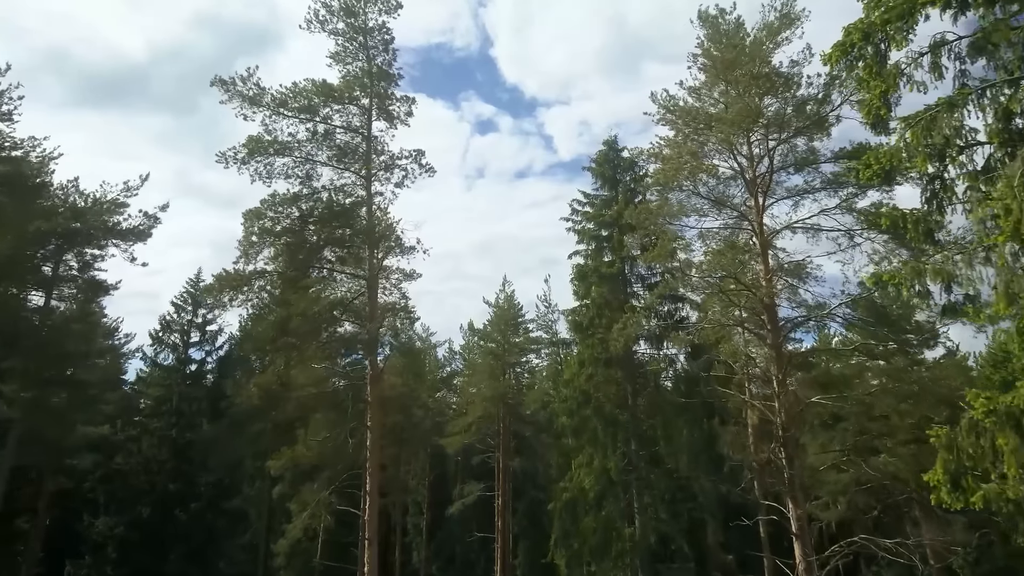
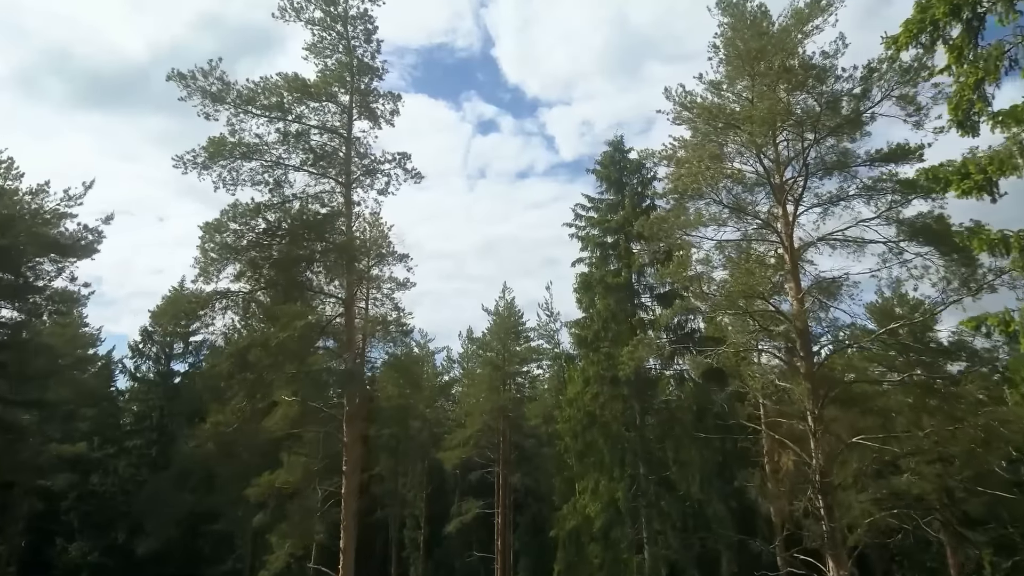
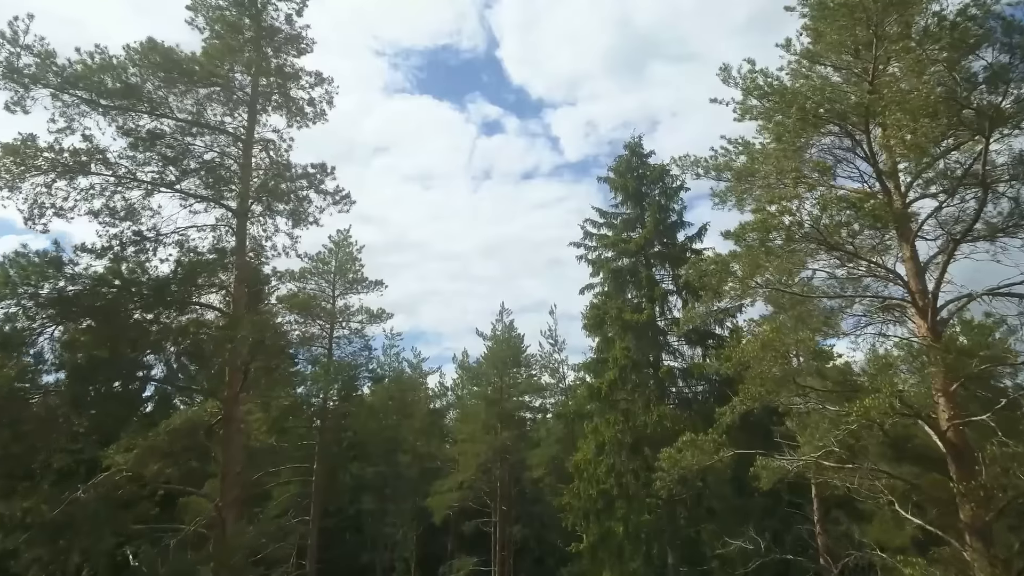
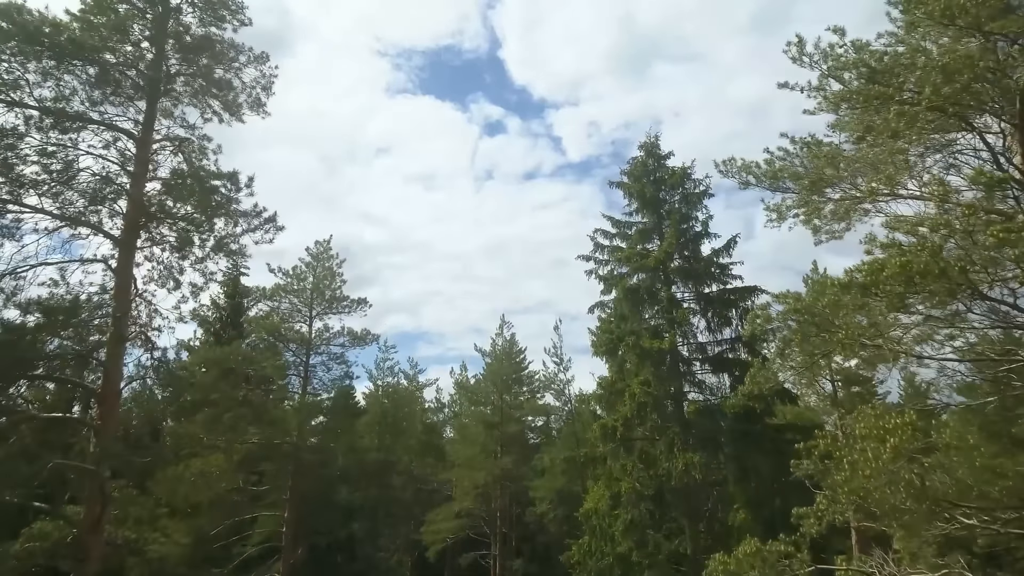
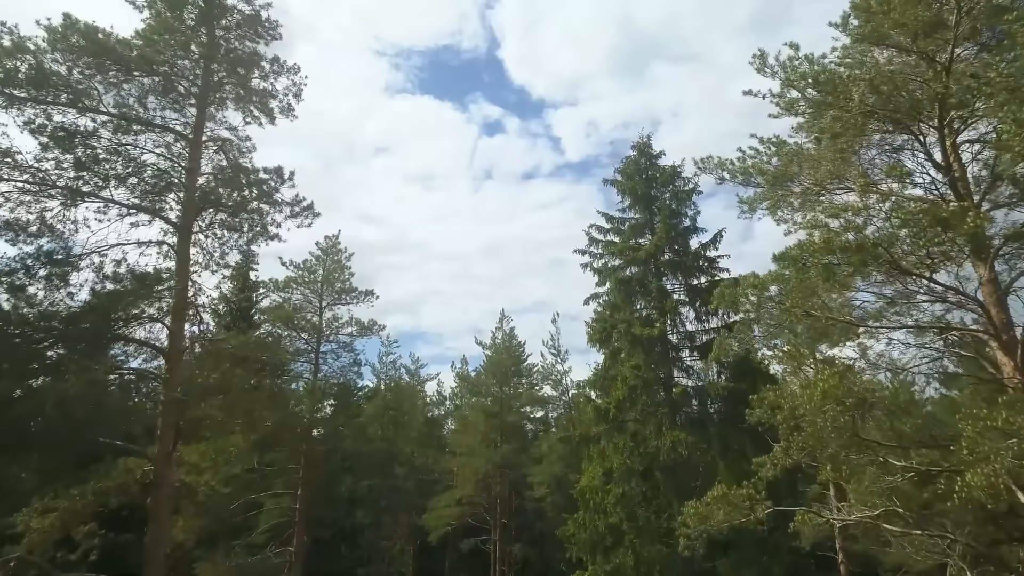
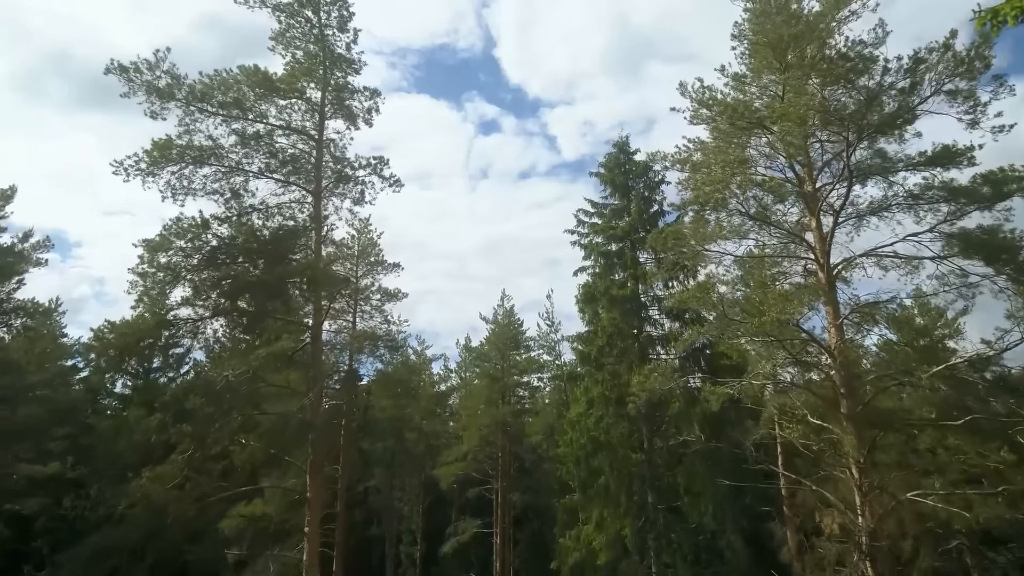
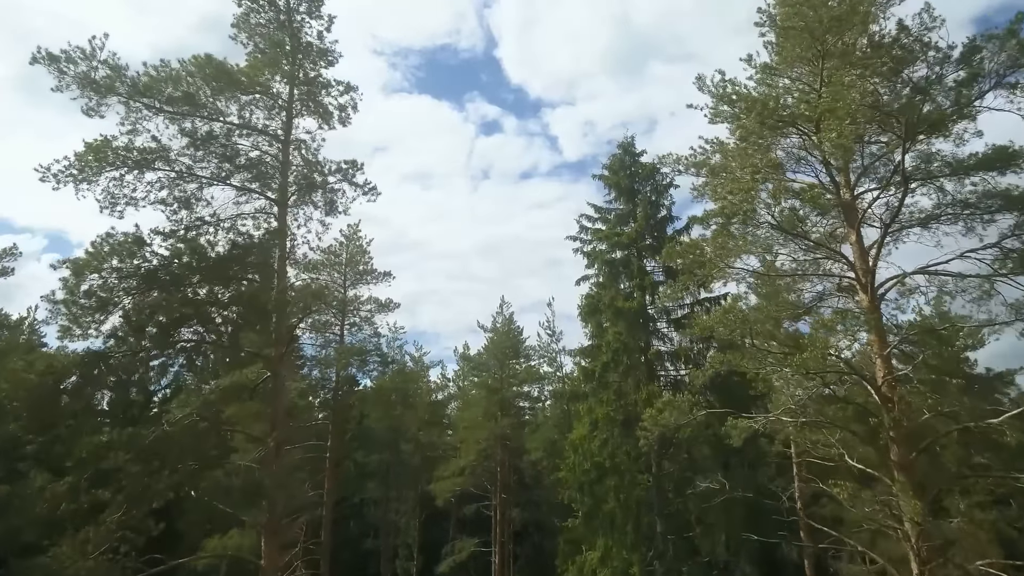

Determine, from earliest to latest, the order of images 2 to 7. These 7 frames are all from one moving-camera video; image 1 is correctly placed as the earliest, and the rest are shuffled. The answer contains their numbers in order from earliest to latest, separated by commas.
2, 6, 7, 3, 5, 4
